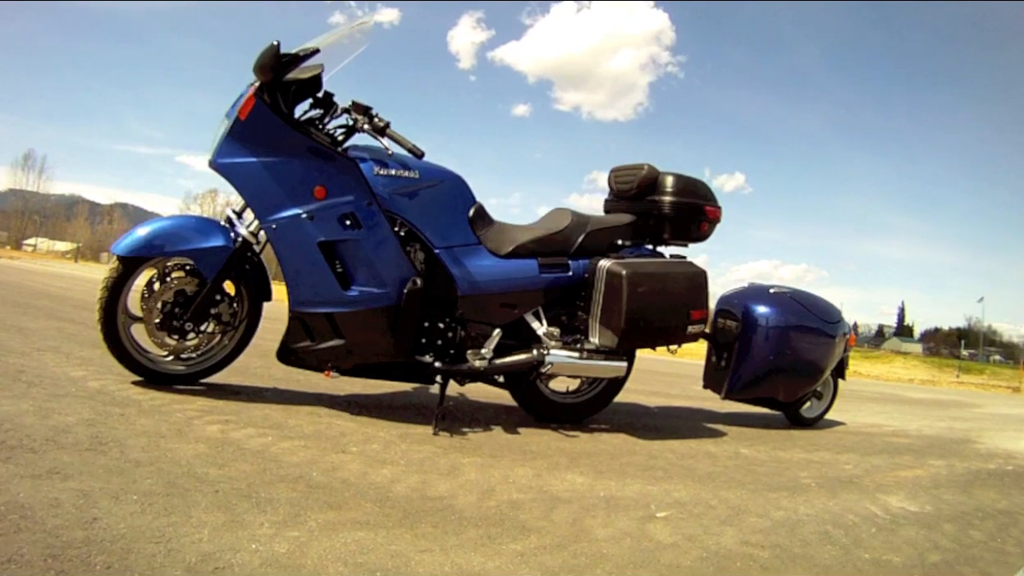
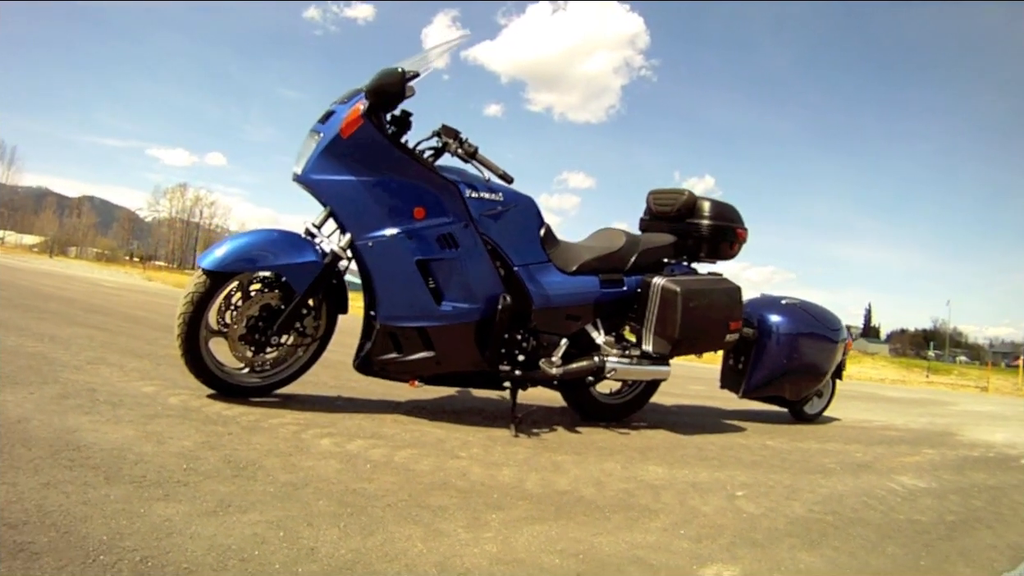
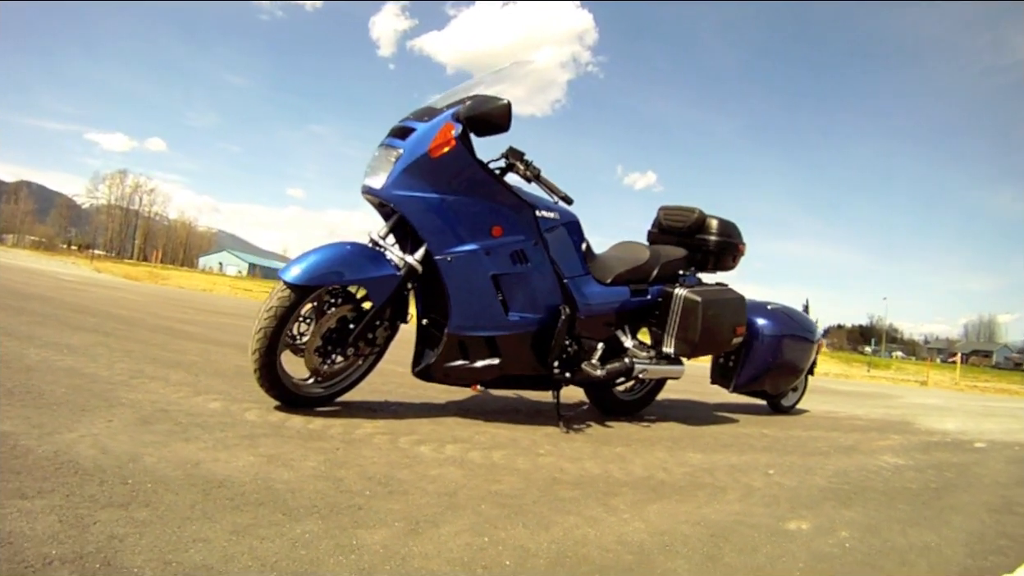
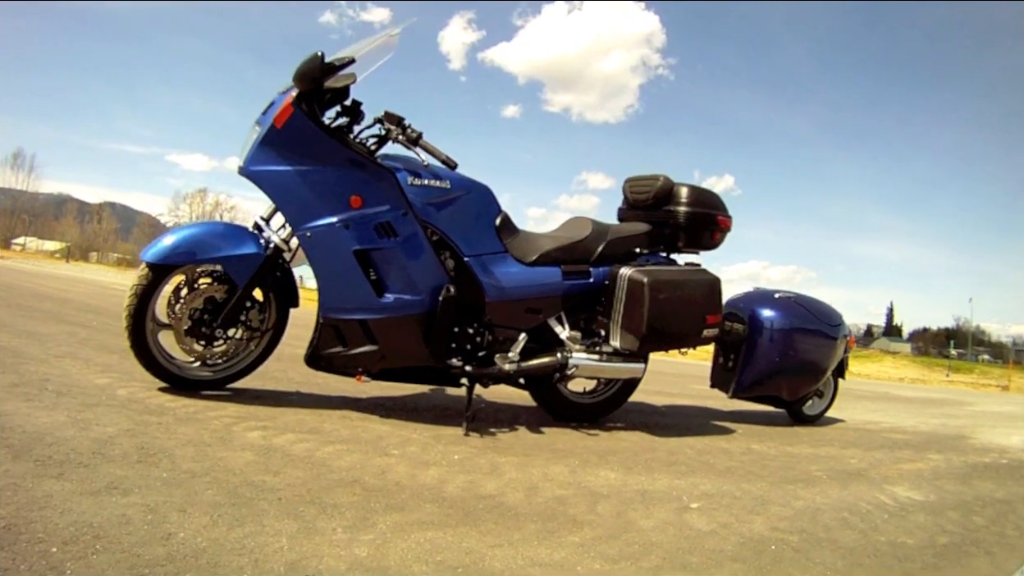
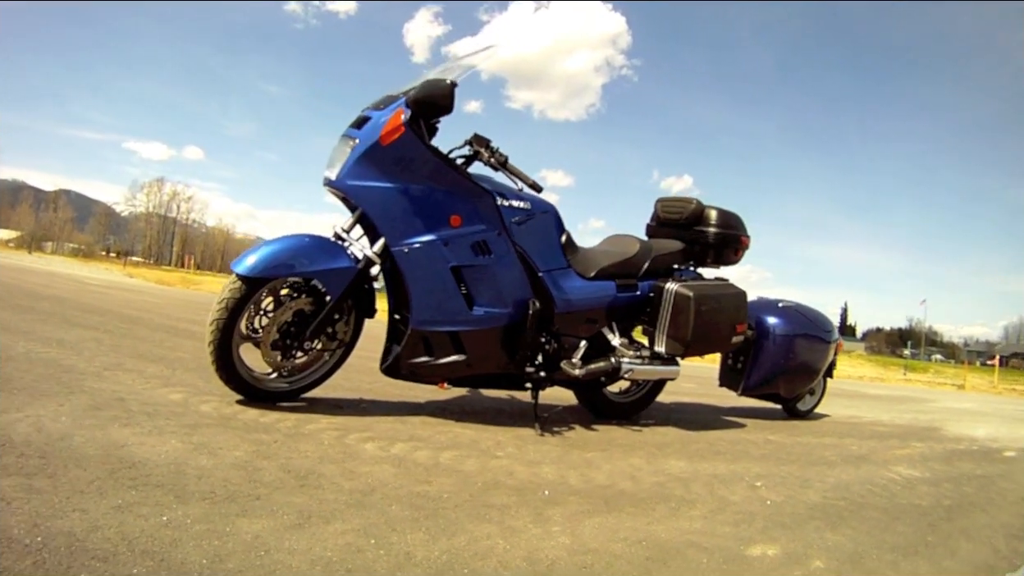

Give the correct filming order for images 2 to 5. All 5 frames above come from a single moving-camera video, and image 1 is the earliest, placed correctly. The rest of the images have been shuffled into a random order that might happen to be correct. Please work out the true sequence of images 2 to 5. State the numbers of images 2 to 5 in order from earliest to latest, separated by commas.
4, 2, 5, 3
